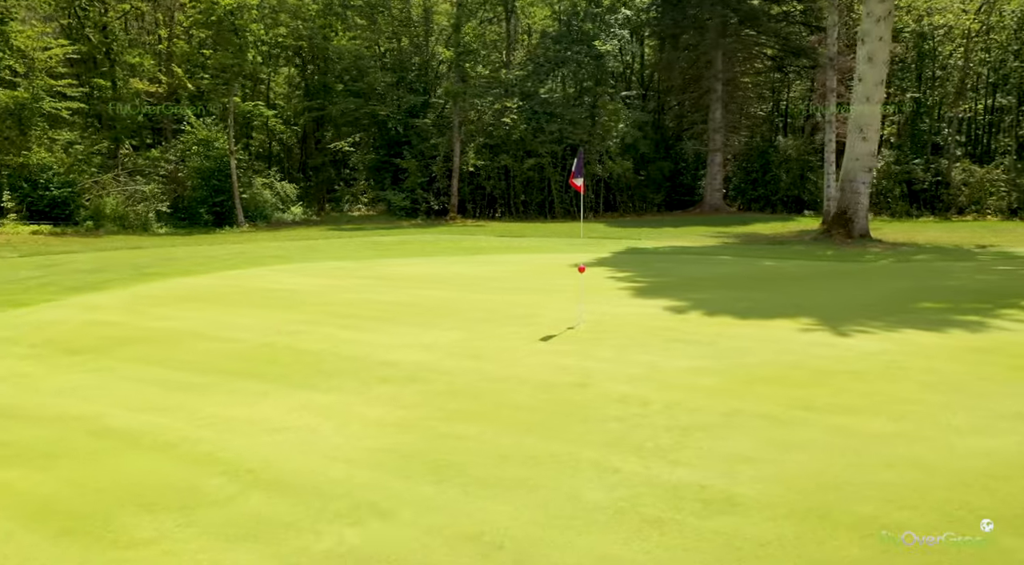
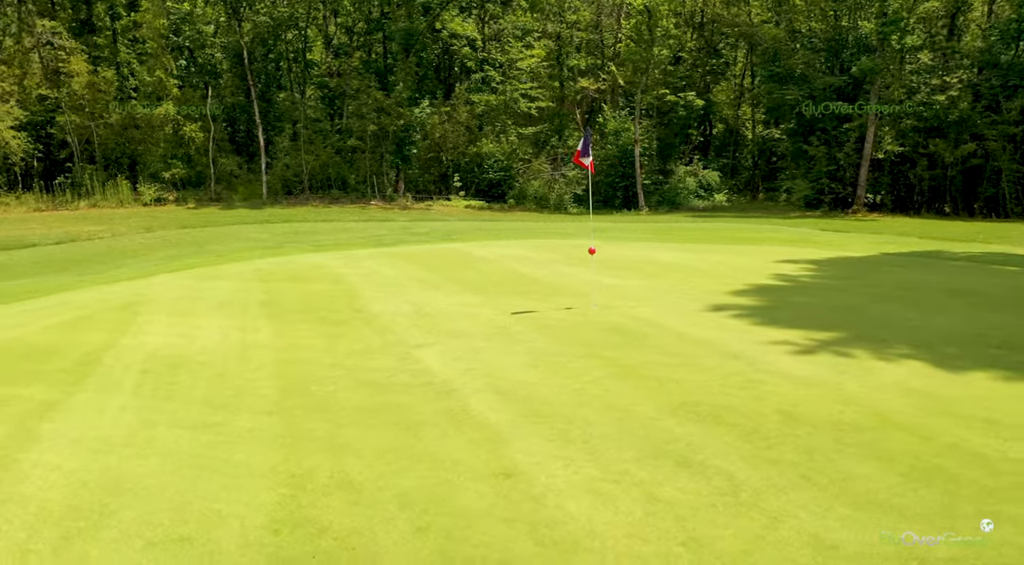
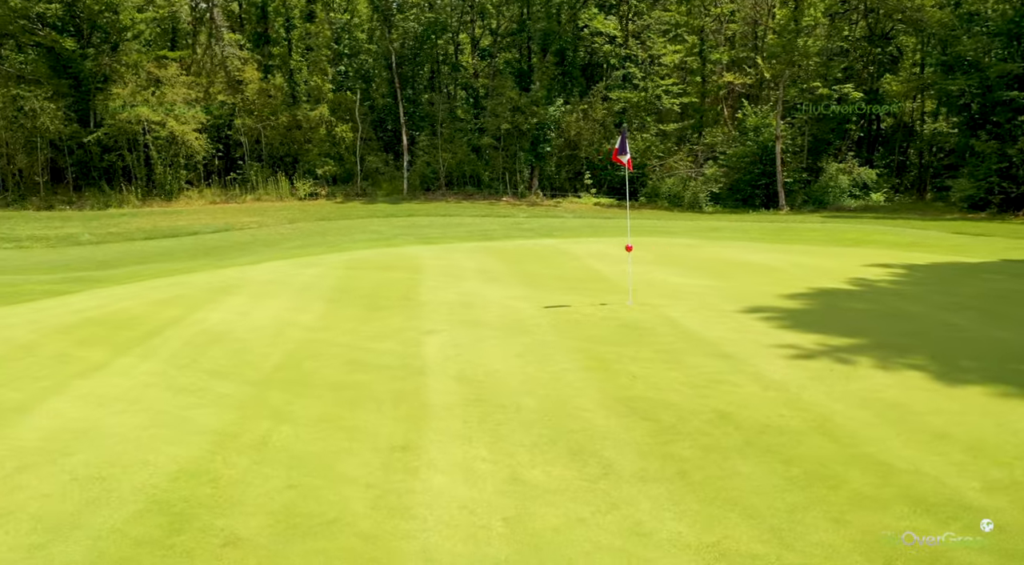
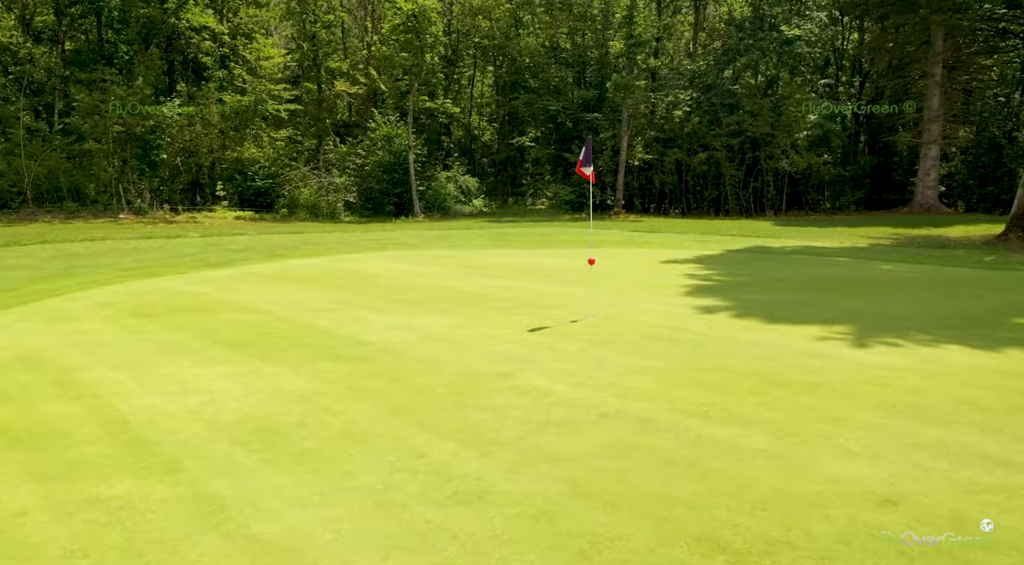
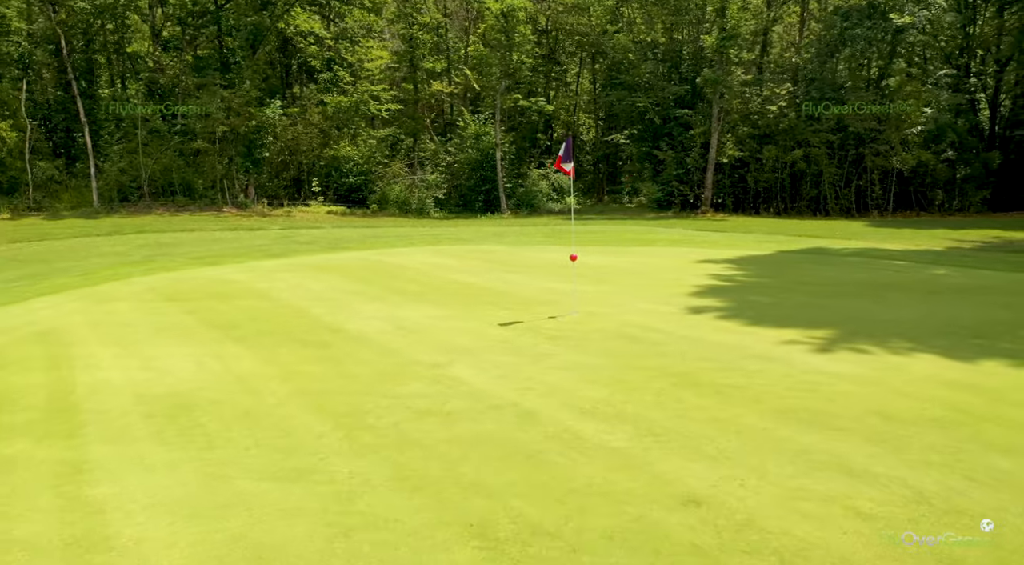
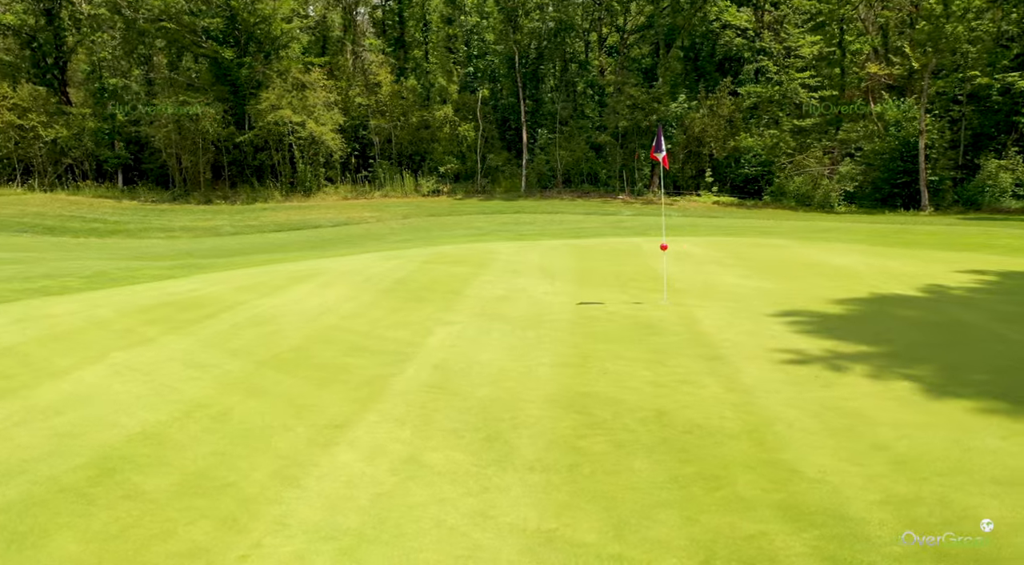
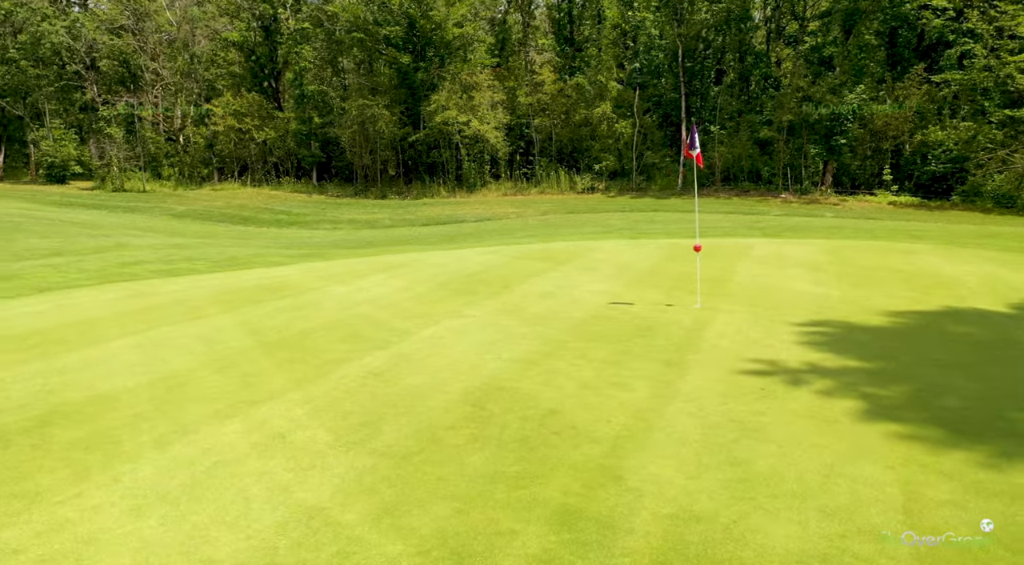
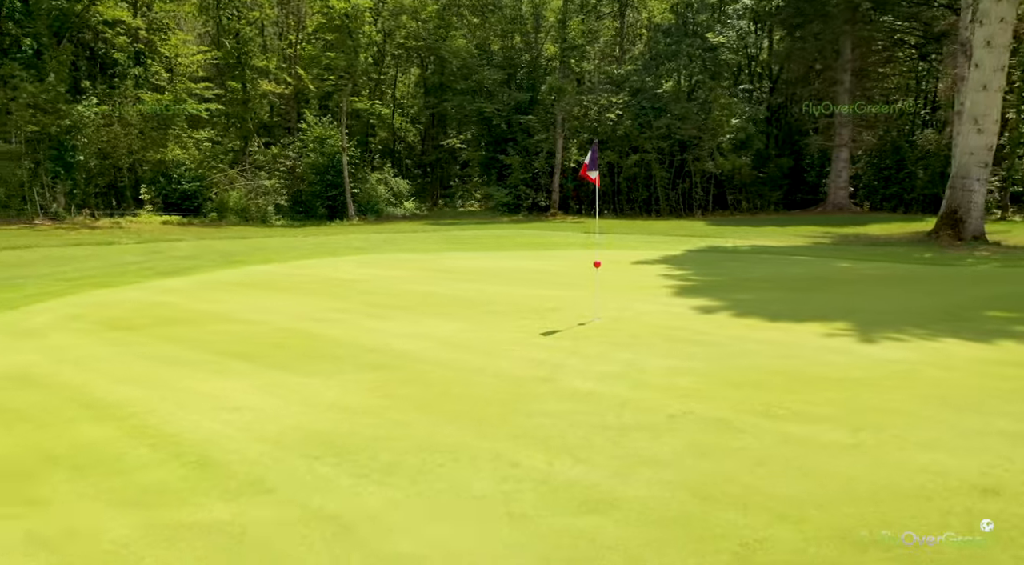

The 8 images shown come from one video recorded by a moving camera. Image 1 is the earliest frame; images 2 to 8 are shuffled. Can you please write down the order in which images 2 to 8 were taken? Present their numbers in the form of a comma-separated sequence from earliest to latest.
8, 4, 5, 2, 3, 6, 7
